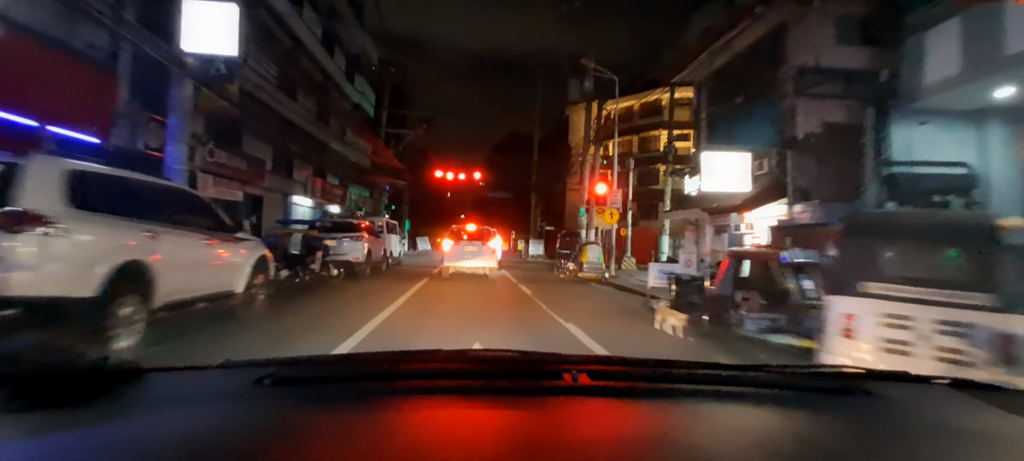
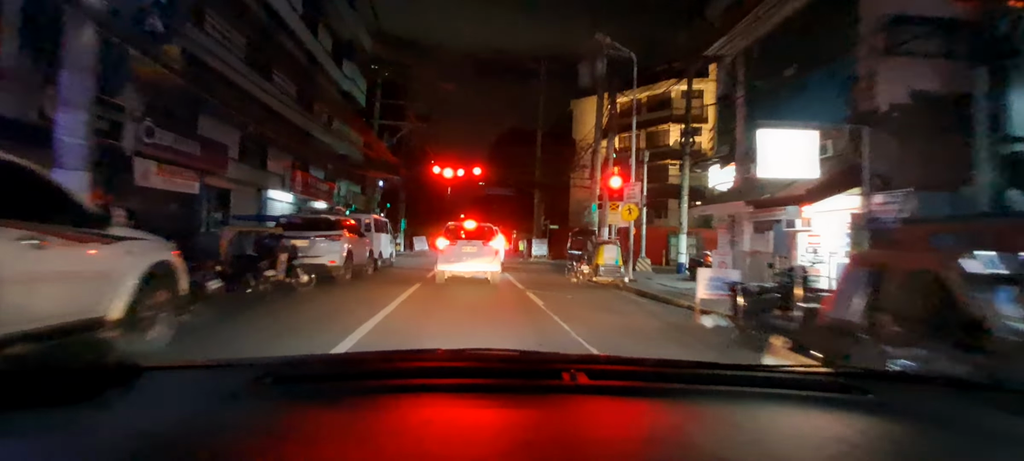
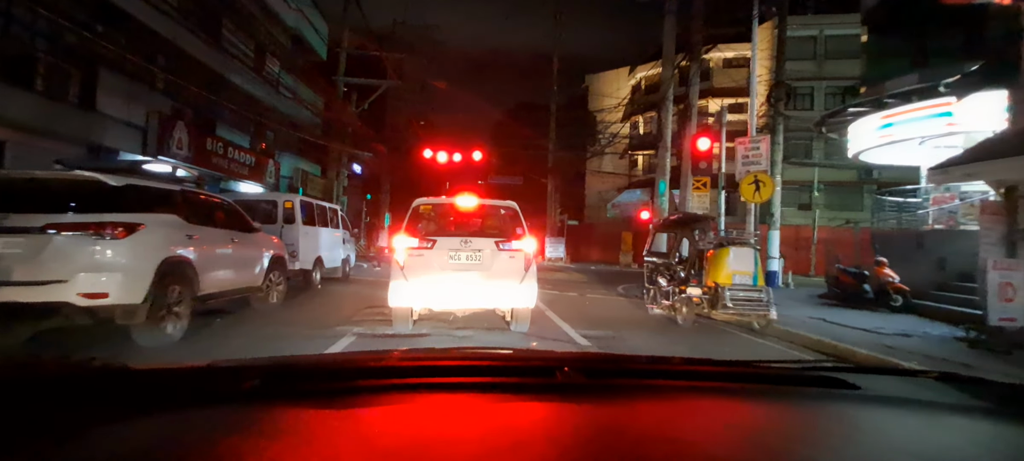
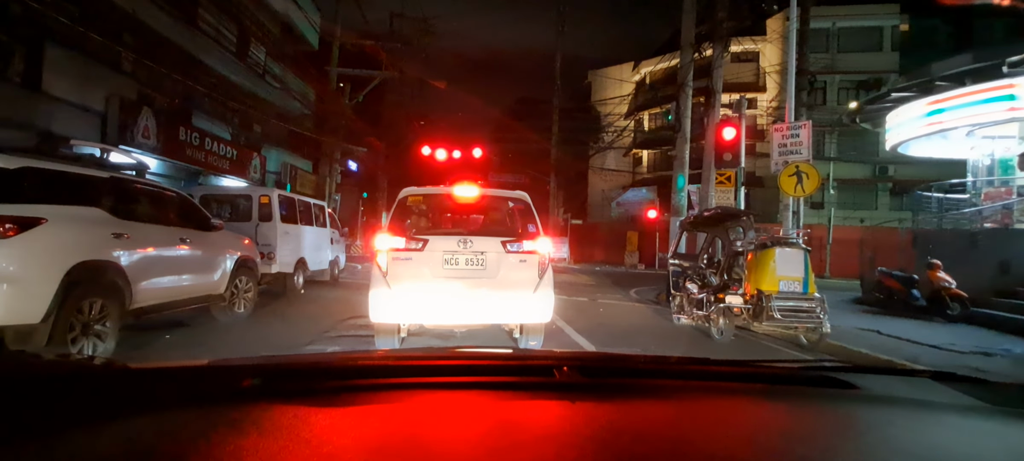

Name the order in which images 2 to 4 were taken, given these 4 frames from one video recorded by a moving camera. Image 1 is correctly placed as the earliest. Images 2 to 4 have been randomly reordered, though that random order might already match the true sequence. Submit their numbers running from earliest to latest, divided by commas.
2, 3, 4
